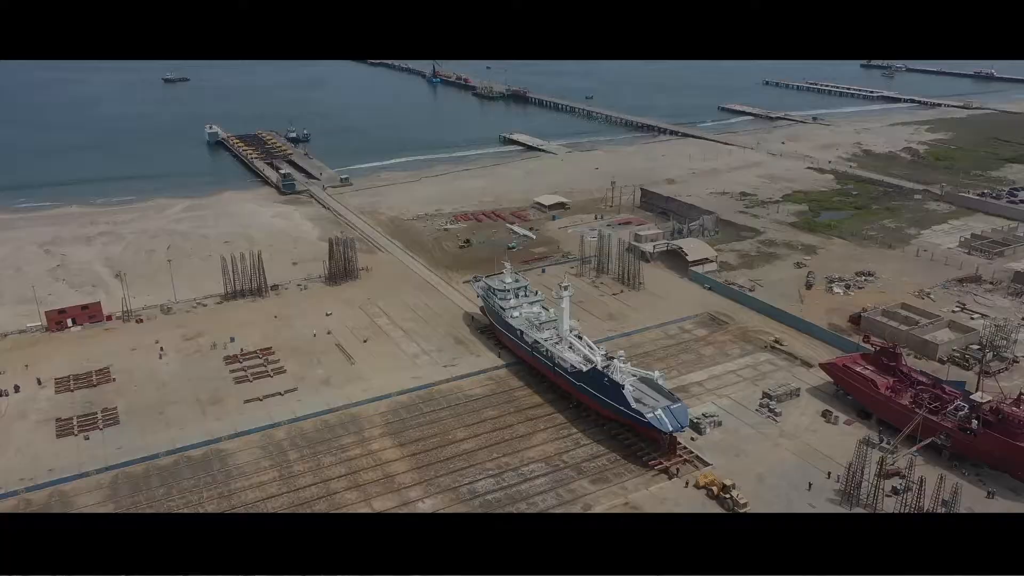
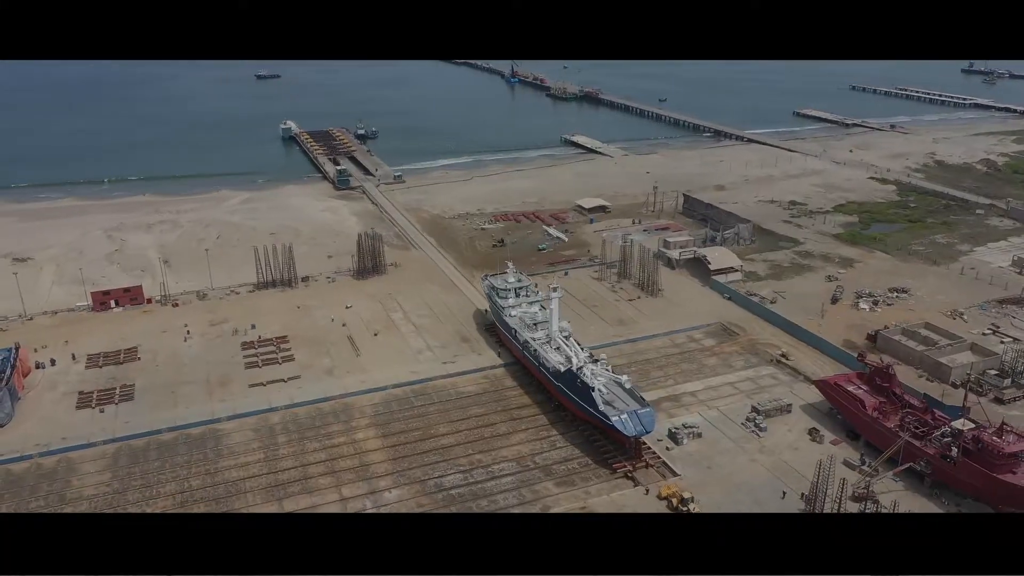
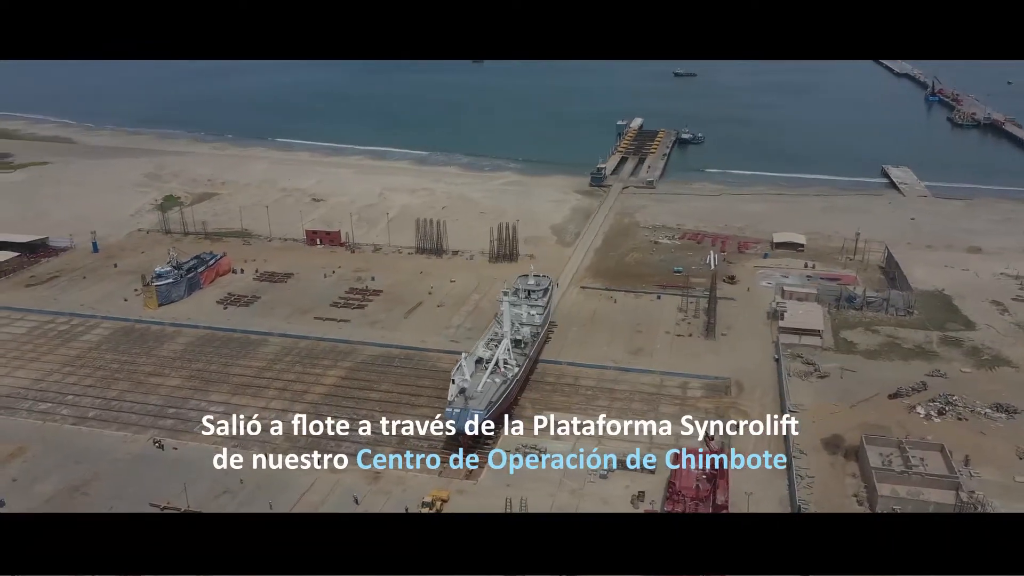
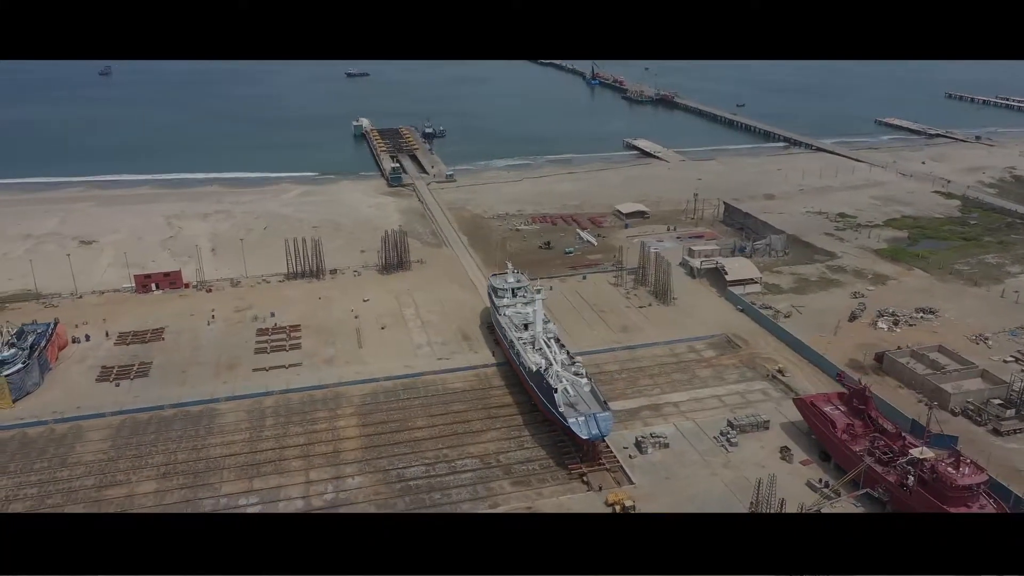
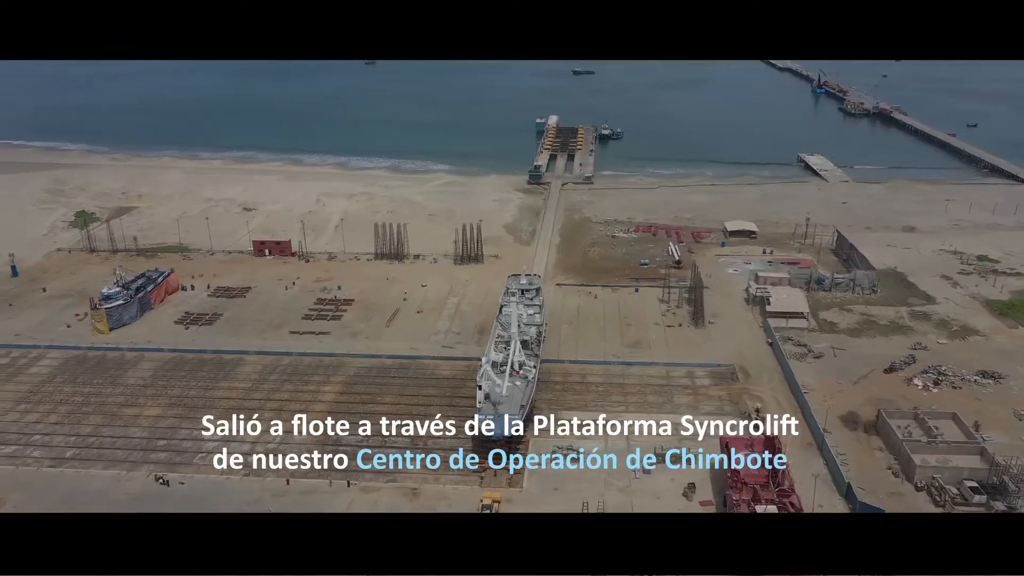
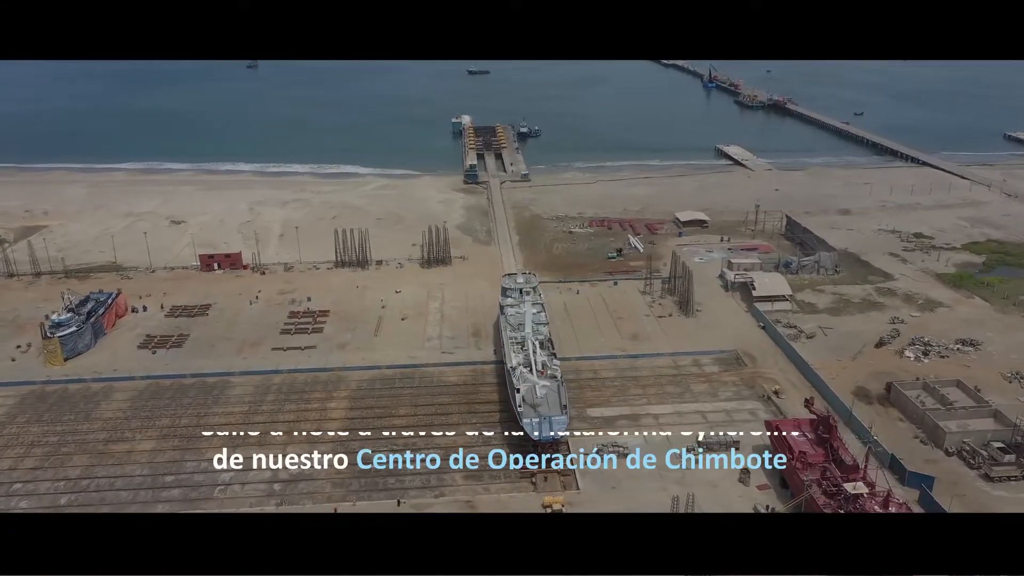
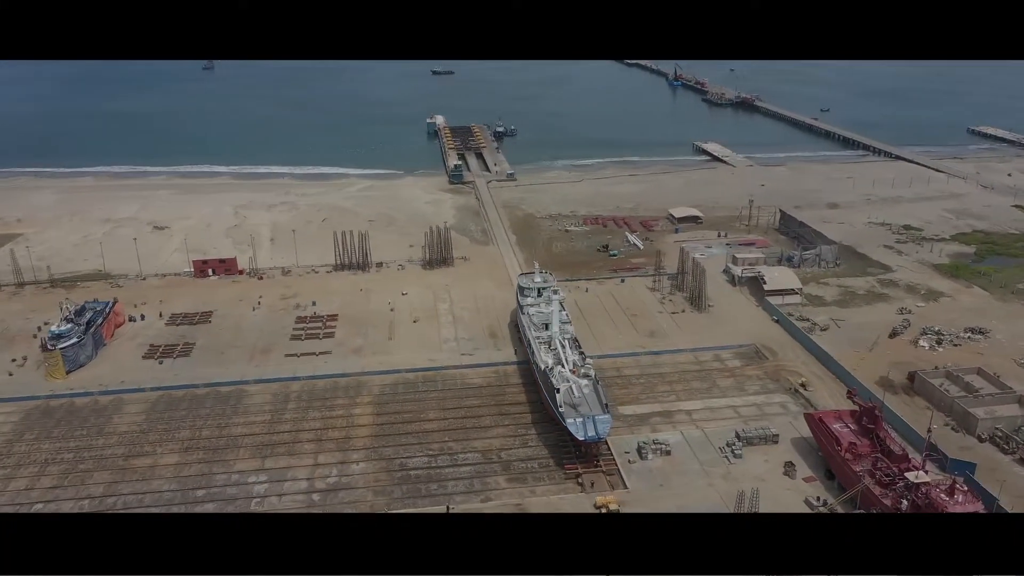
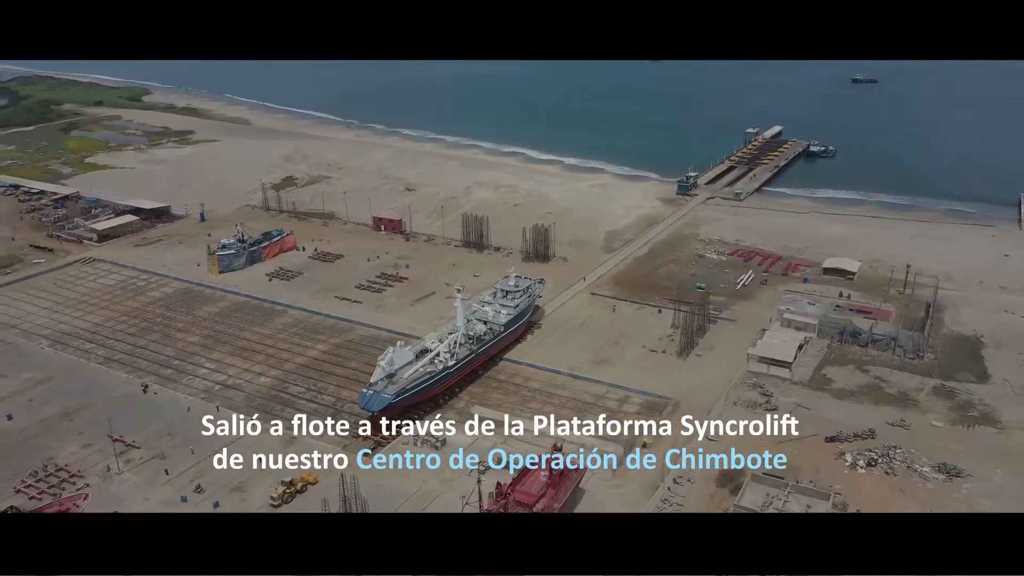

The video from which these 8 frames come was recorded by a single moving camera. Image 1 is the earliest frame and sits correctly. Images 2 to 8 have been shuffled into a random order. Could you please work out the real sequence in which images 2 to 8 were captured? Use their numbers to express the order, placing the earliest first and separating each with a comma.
2, 4, 7, 6, 5, 3, 8
